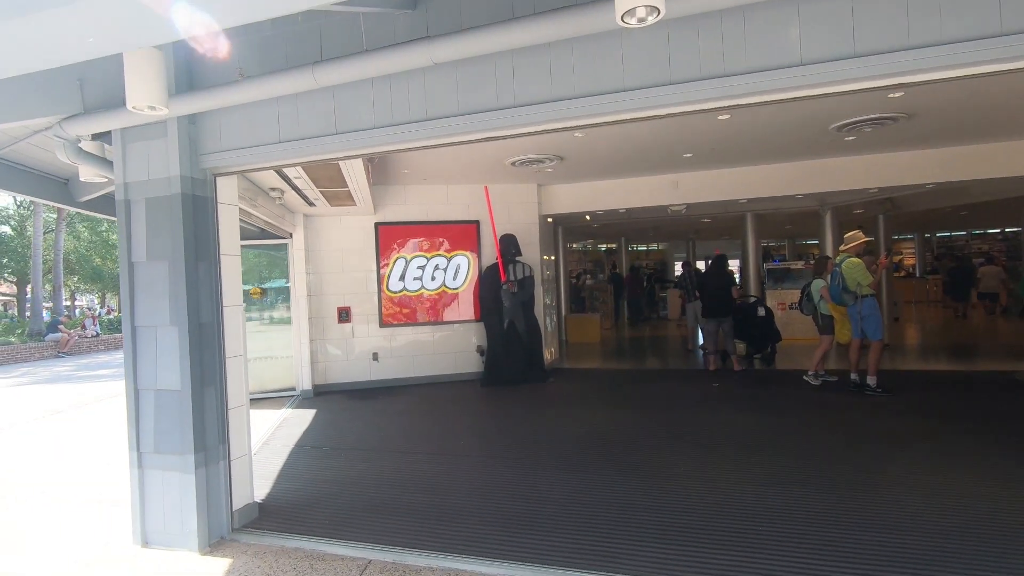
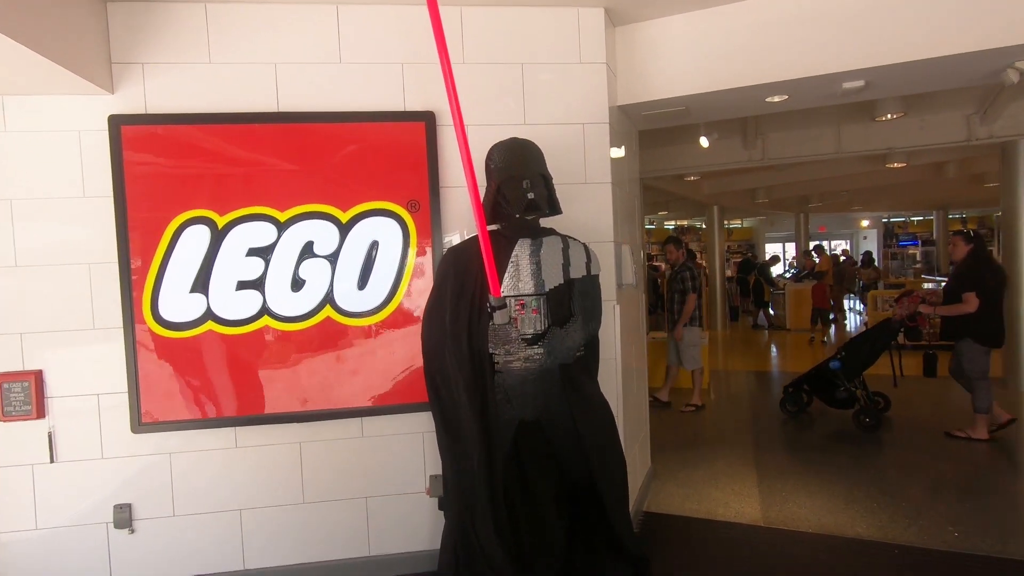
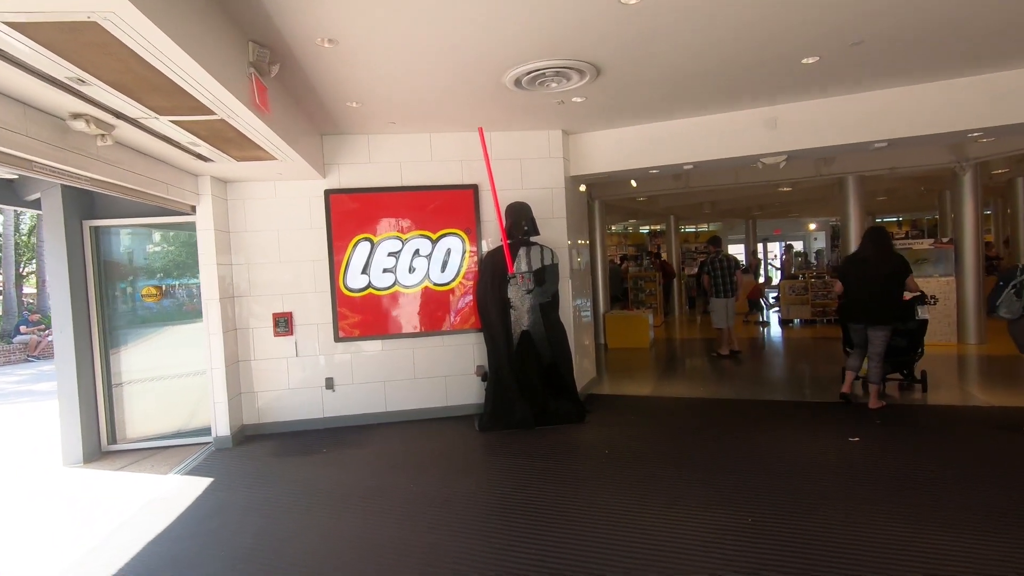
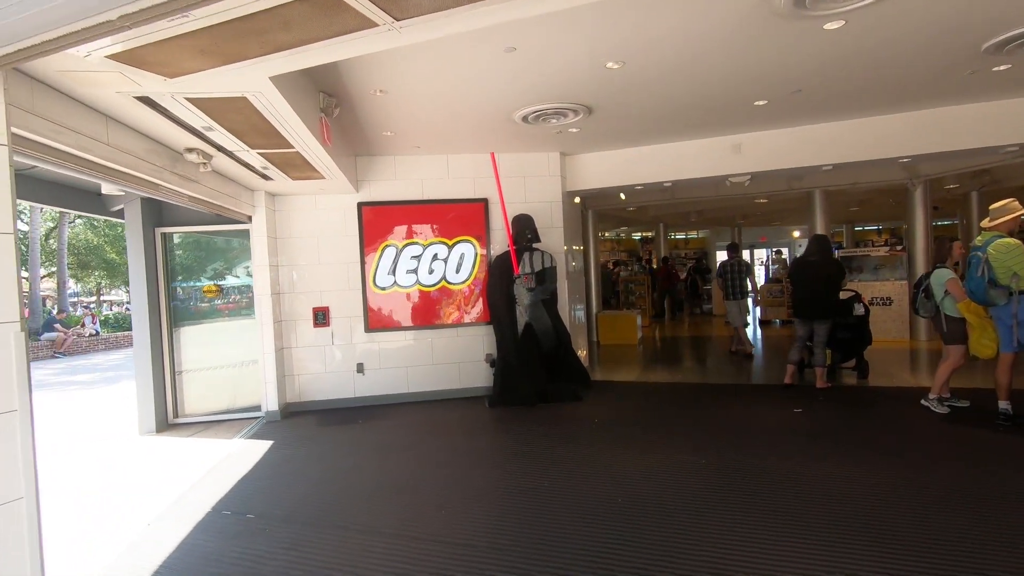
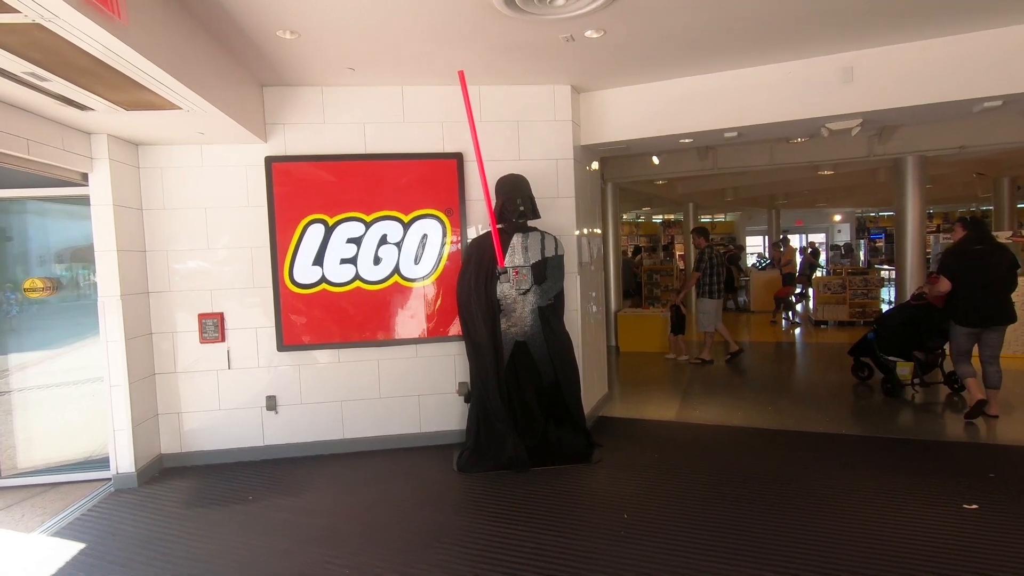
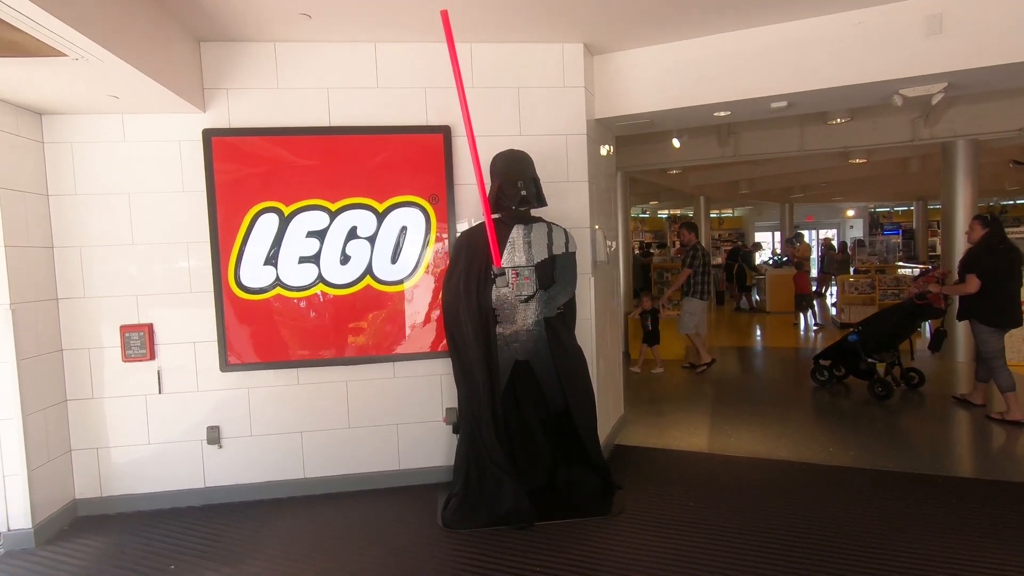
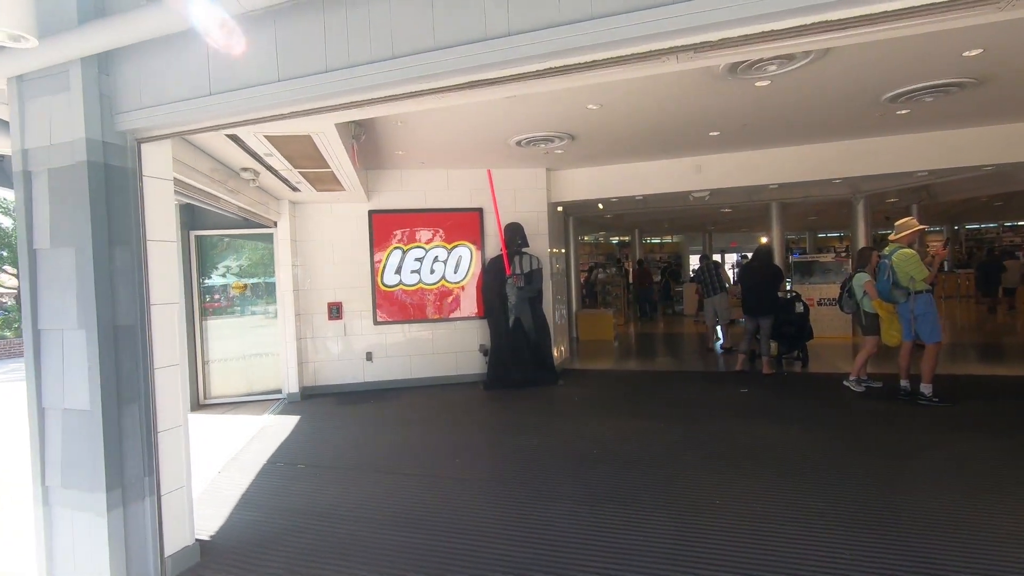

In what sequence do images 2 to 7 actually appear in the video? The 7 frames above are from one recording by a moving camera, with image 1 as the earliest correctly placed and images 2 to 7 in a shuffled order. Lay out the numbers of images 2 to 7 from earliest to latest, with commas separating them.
7, 4, 3, 5, 6, 2
